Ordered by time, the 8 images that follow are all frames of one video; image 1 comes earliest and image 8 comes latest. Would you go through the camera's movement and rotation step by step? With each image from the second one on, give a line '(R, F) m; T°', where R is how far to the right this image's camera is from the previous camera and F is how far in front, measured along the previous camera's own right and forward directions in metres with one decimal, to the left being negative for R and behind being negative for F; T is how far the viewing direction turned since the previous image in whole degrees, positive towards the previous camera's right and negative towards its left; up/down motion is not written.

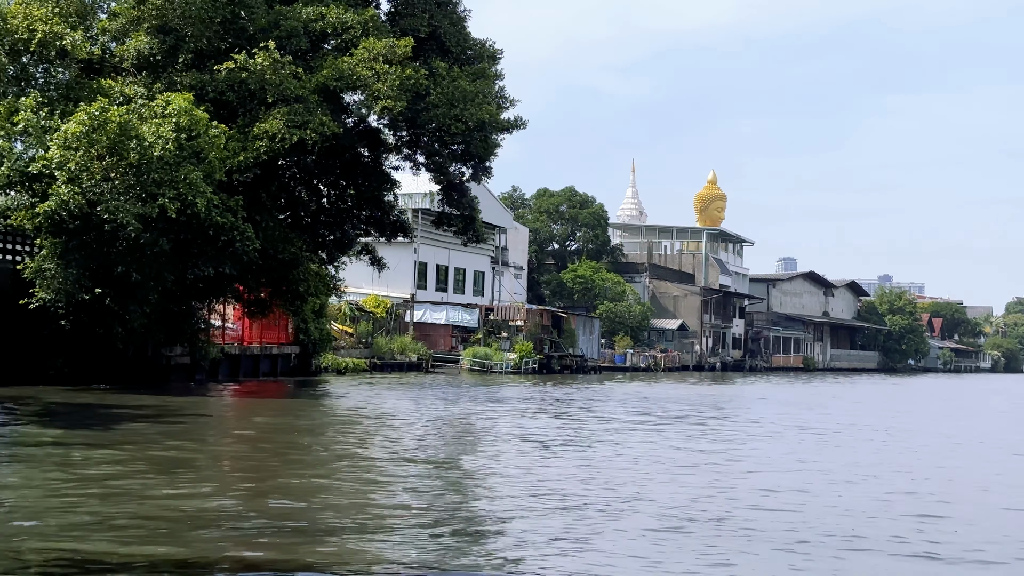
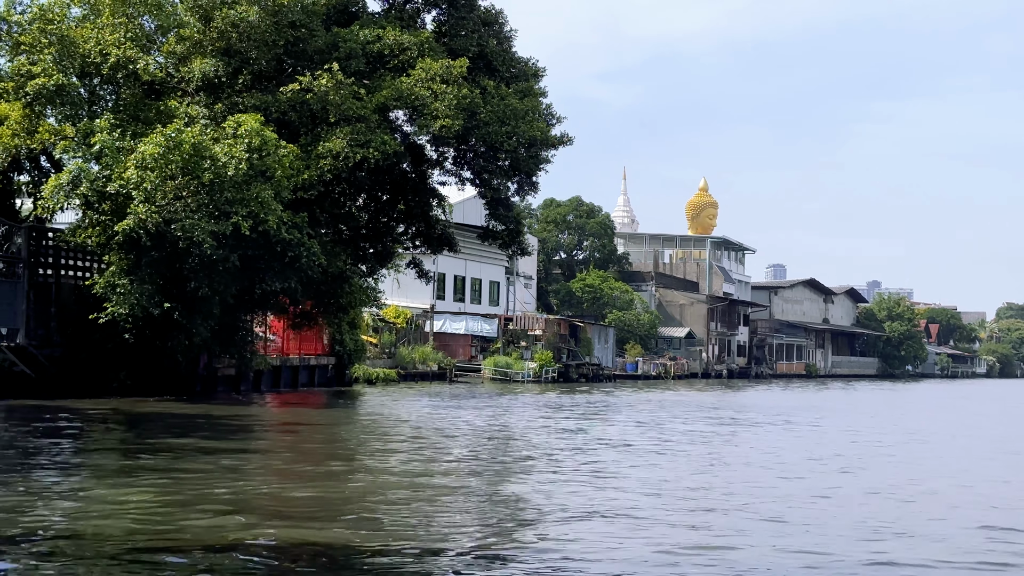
(-1.1, -0.6) m; +1°
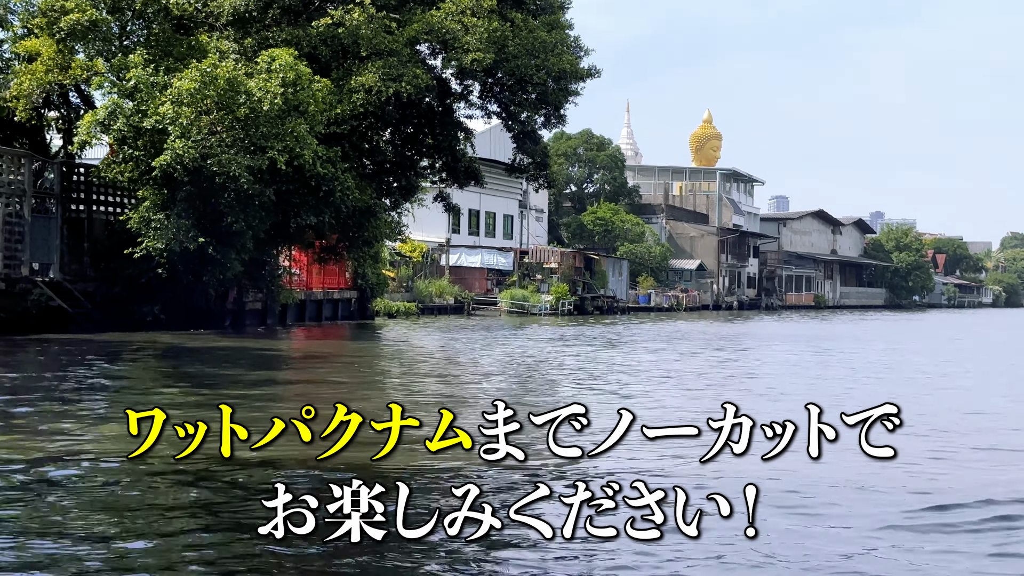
(-0.5, -0.2) m; 0°
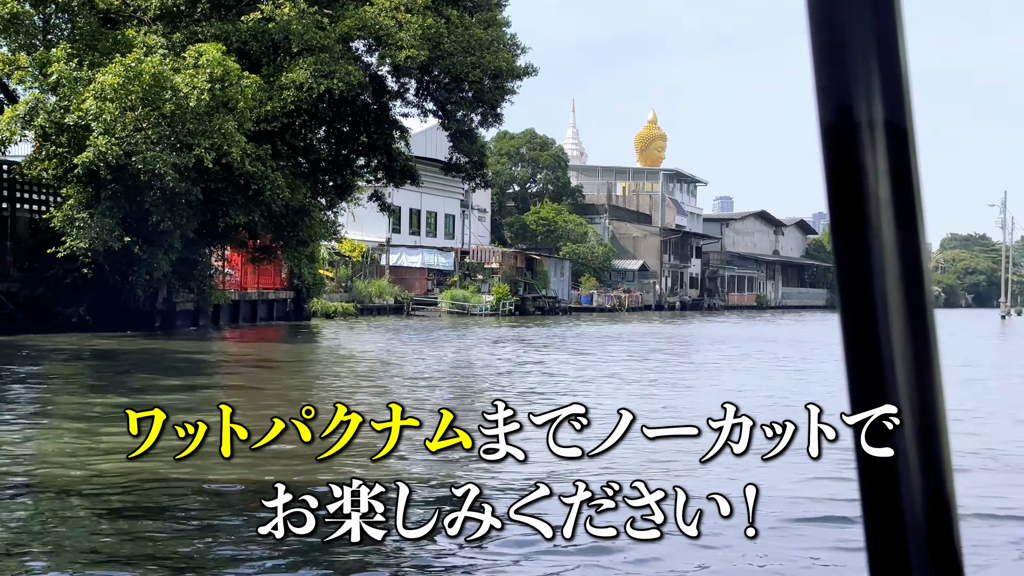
(+0.2, +0.2) m; +3°
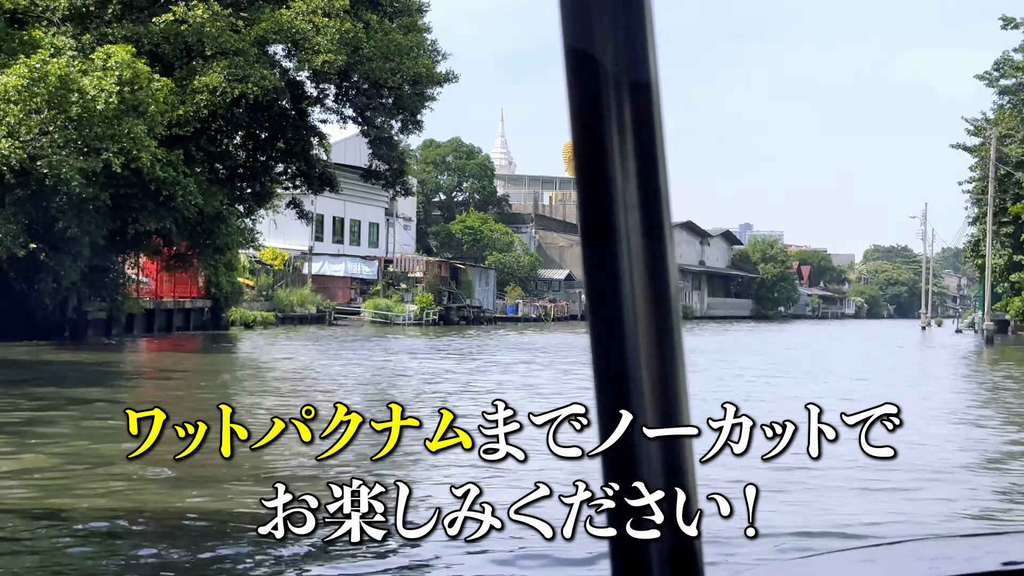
(+0.2, +0.1) m; +4°
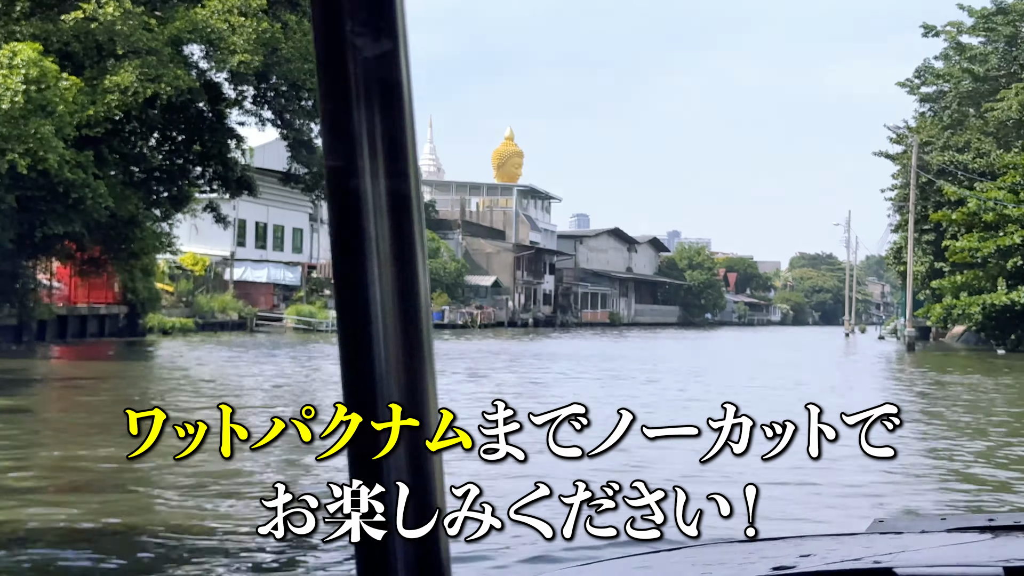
(+0.2, +0.1) m; +4°
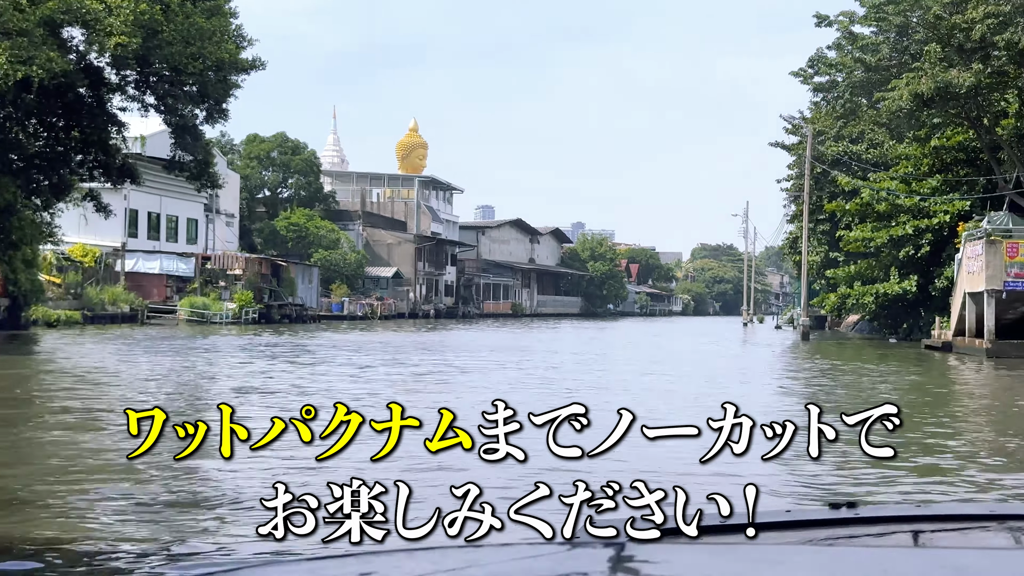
(+0.1, +0.4) m; +5°
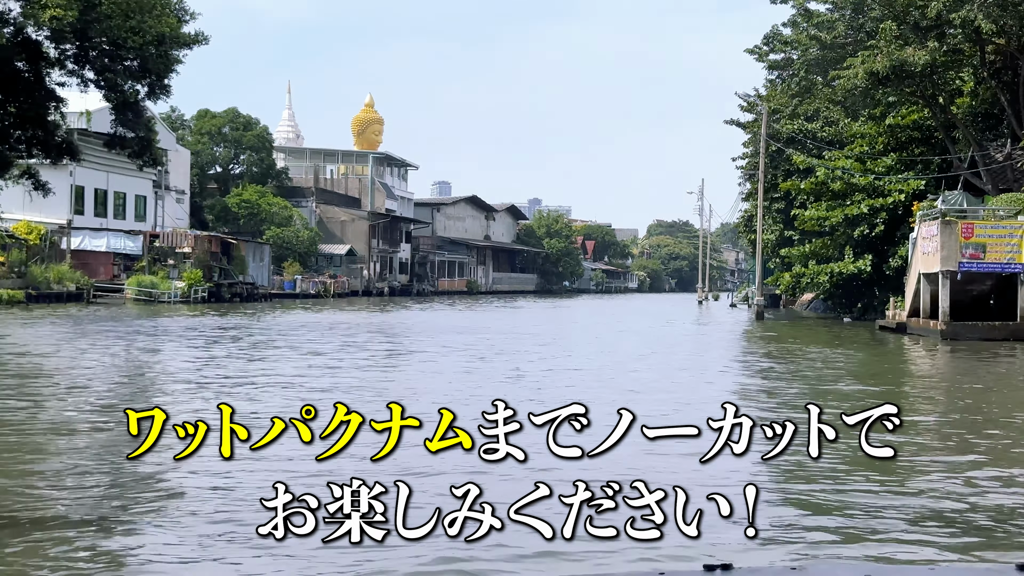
(+0.1, +0.3) m; +2°
